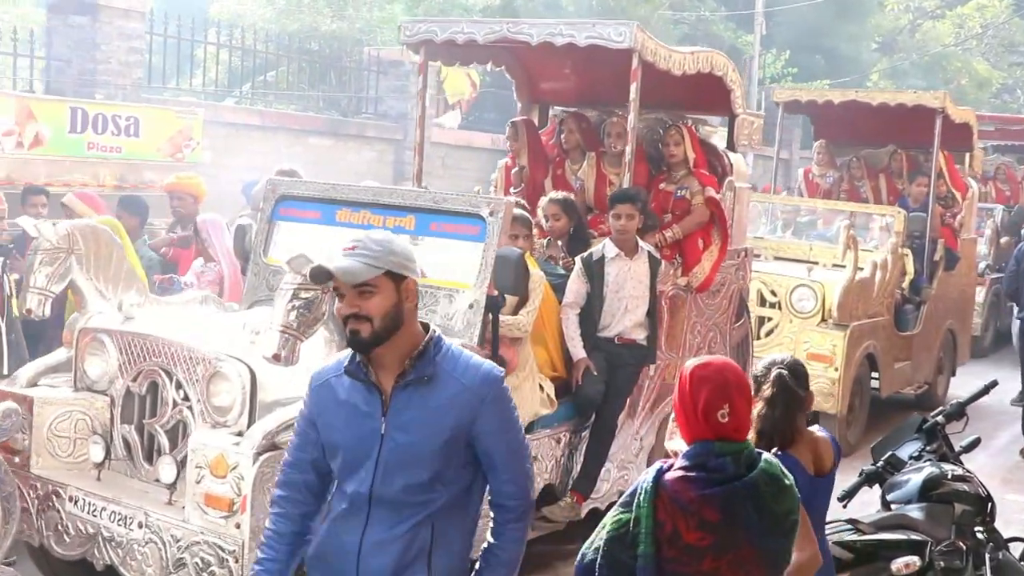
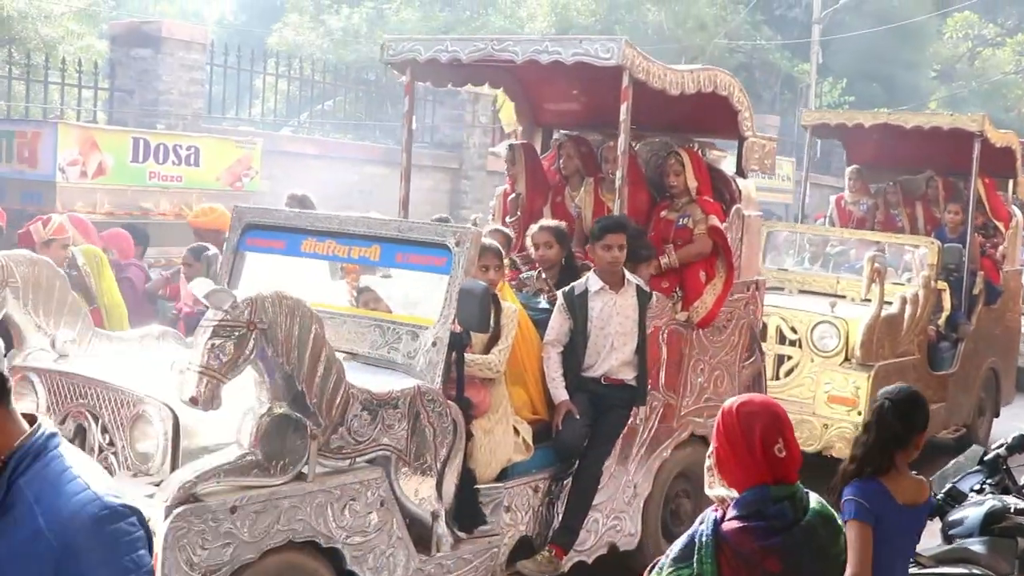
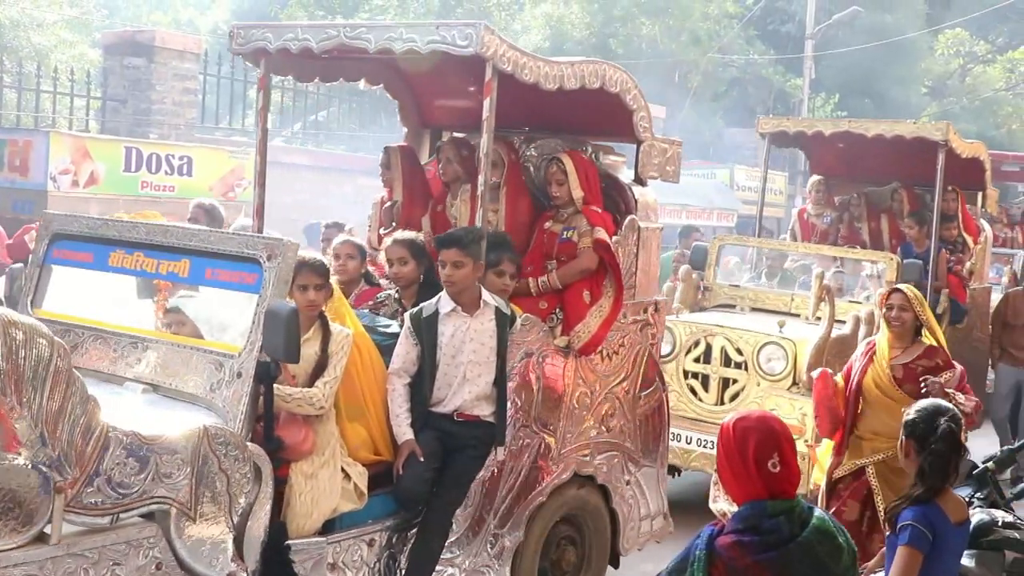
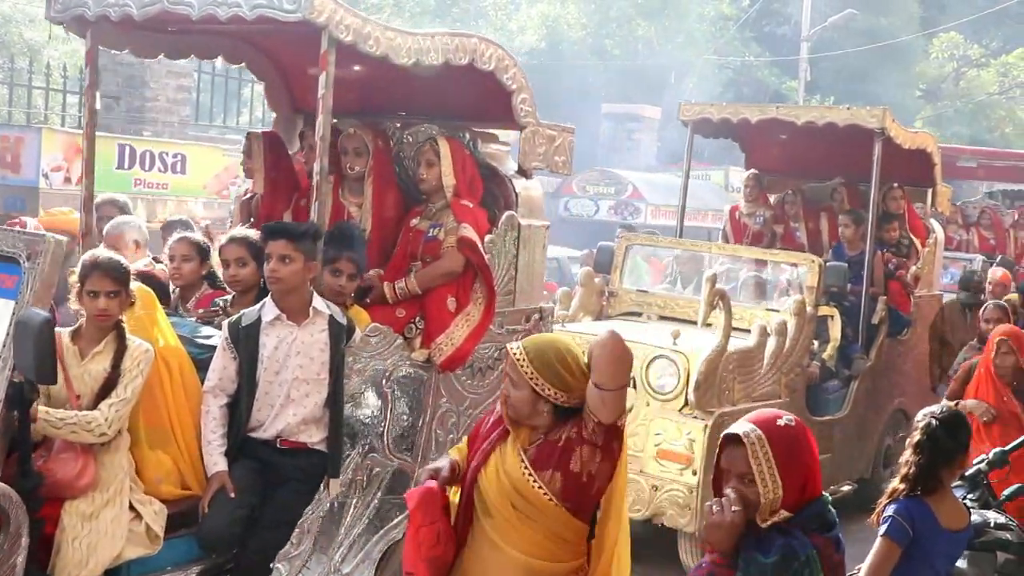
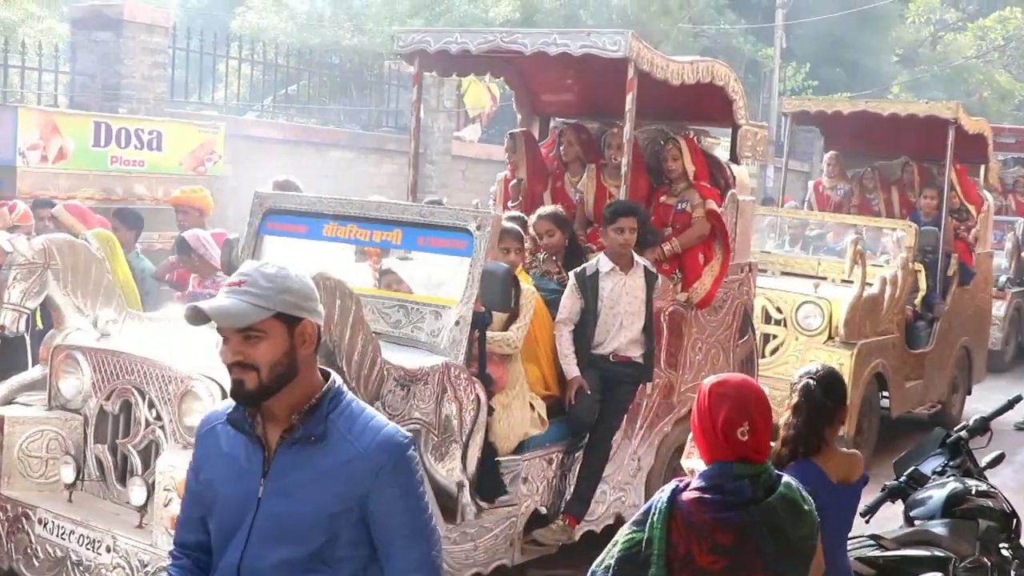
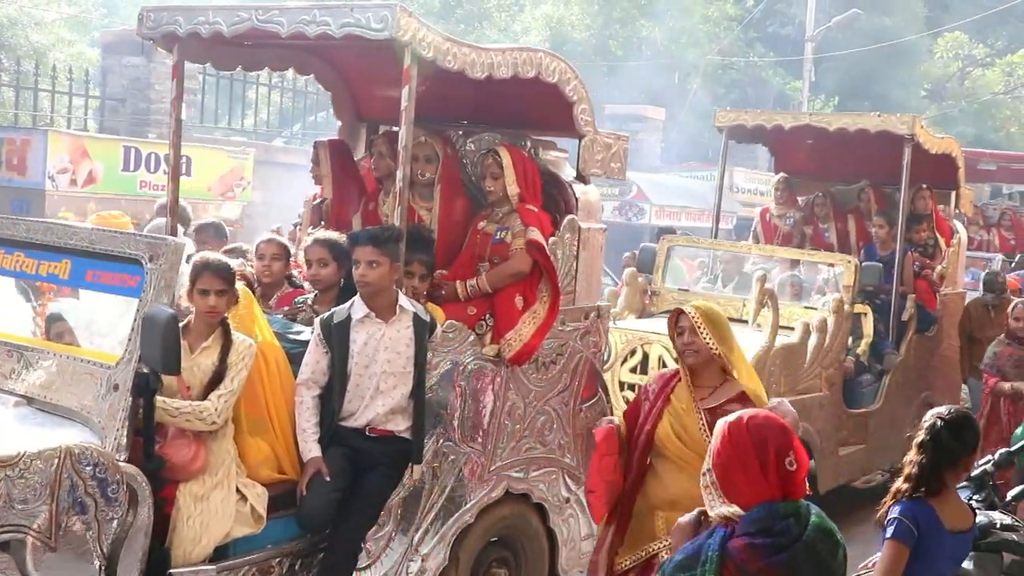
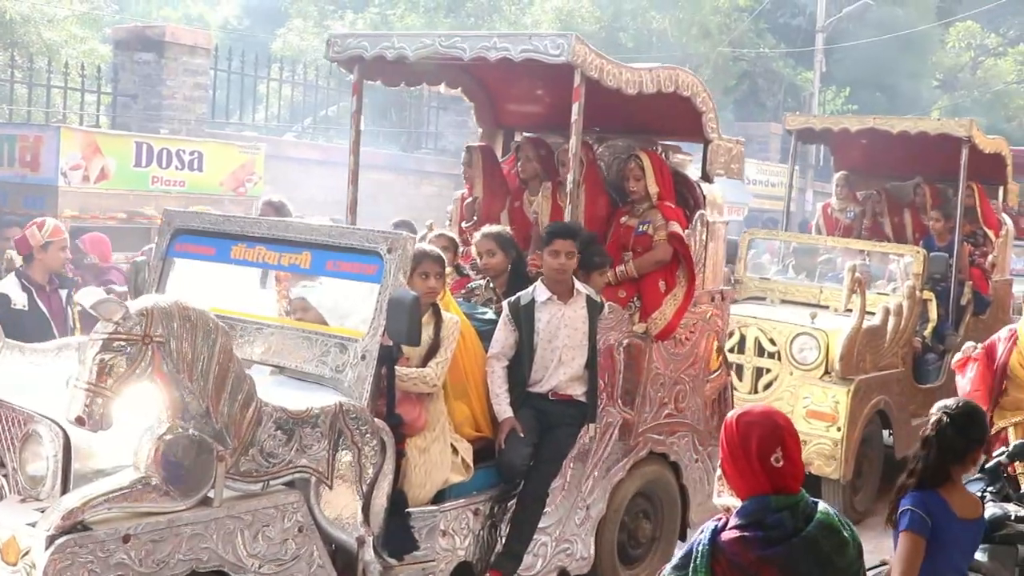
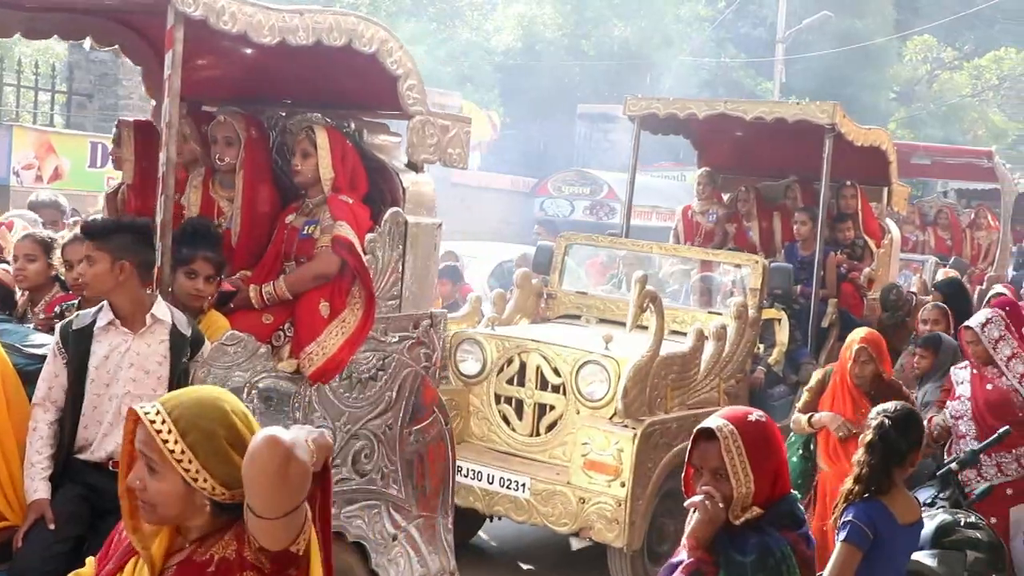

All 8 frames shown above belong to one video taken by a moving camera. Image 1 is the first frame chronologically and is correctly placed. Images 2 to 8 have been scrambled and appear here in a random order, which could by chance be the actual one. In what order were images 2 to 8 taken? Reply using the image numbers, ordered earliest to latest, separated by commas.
5, 2, 7, 3, 6, 4, 8
